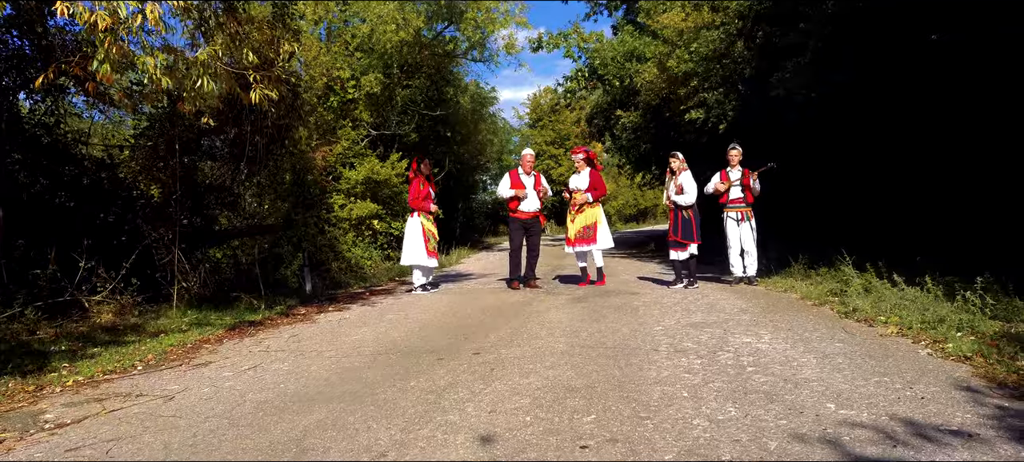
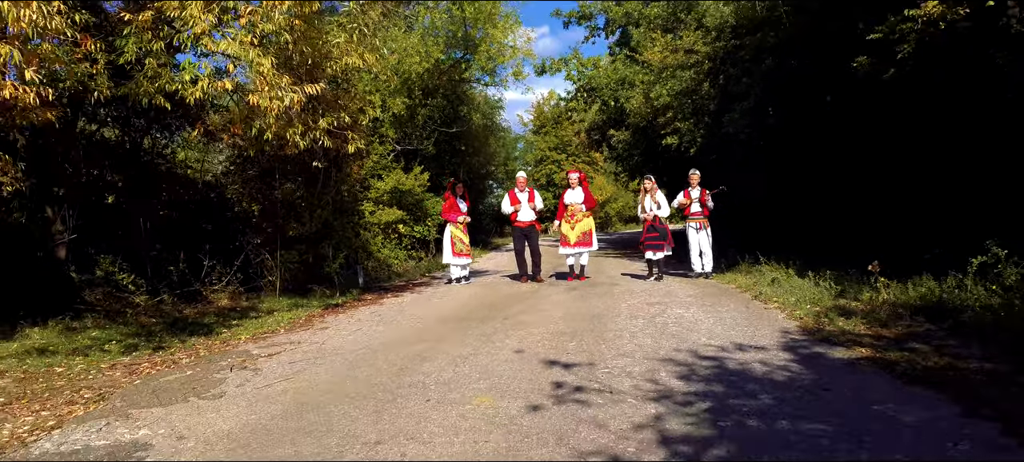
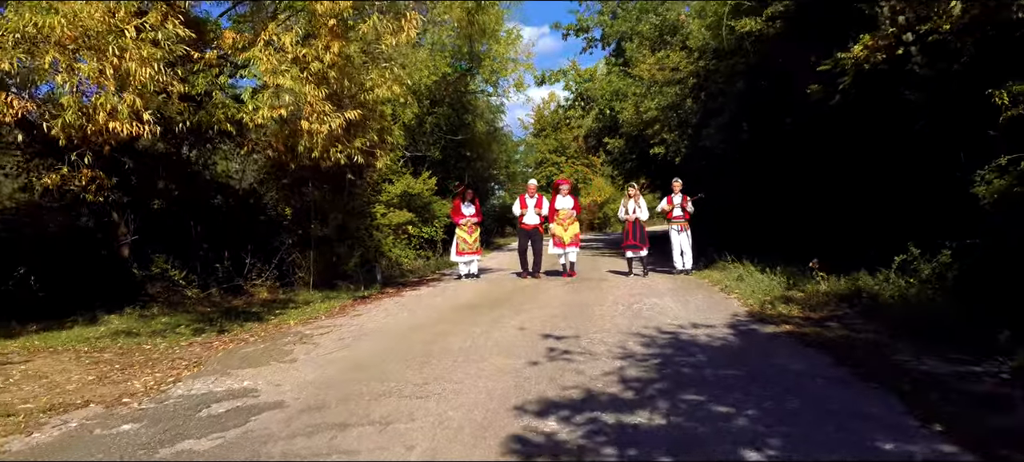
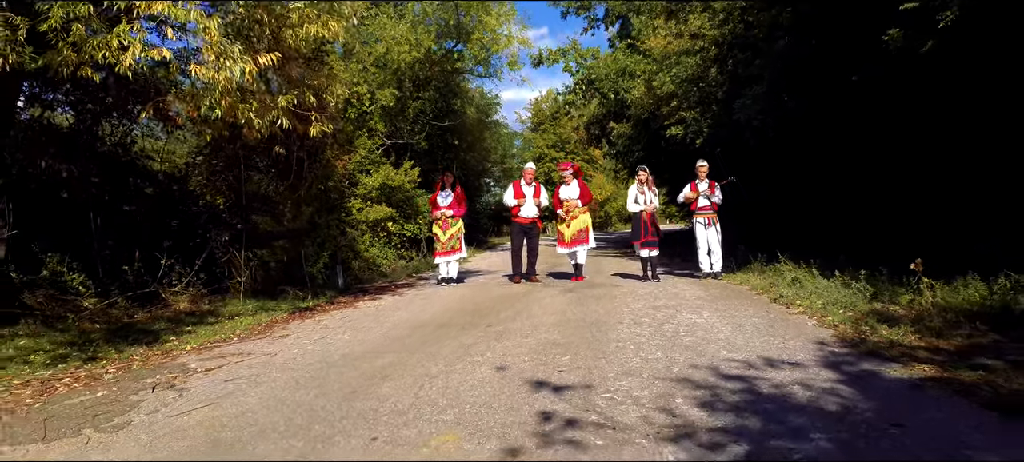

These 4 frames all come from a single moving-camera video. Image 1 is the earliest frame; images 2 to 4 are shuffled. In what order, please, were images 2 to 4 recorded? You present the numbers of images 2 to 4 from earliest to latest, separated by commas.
4, 2, 3
